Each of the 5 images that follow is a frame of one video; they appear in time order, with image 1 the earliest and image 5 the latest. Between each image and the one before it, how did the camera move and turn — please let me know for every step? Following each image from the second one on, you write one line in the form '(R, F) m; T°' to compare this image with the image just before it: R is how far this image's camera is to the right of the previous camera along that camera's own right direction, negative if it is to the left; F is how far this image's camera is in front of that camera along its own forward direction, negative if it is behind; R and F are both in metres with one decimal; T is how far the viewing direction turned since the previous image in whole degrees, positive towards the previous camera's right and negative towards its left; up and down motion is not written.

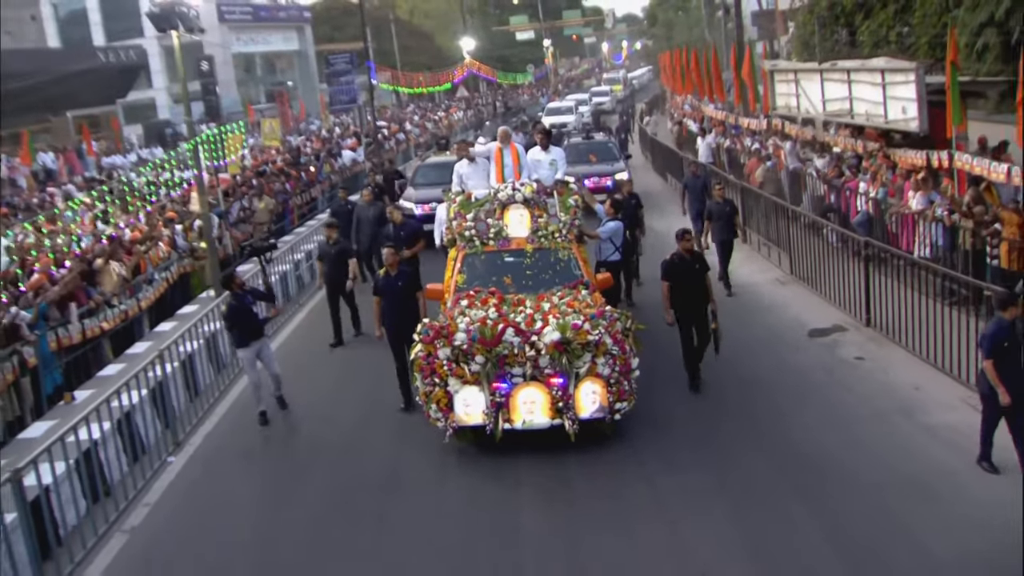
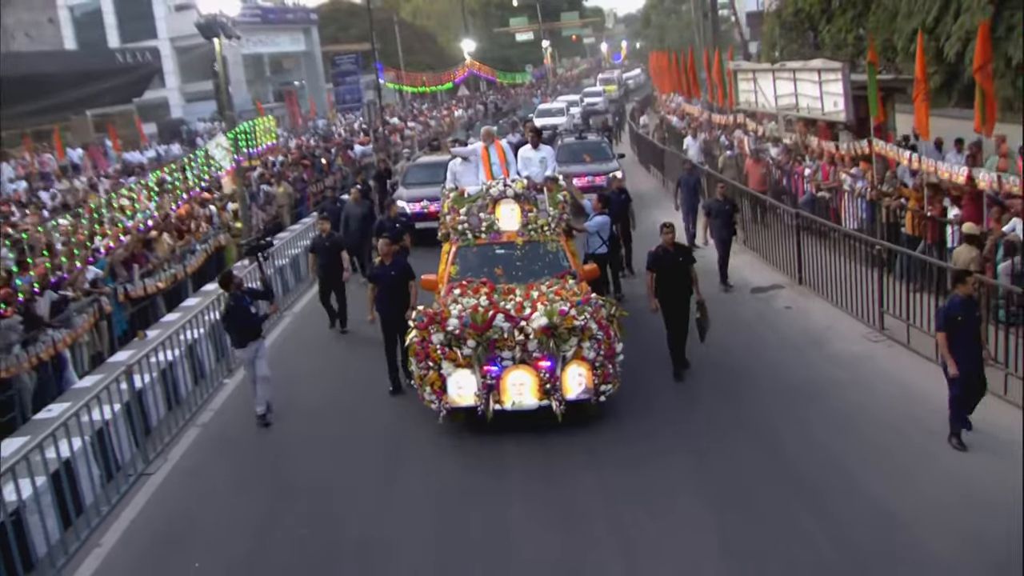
(+0.1, -1.4) m; 0°
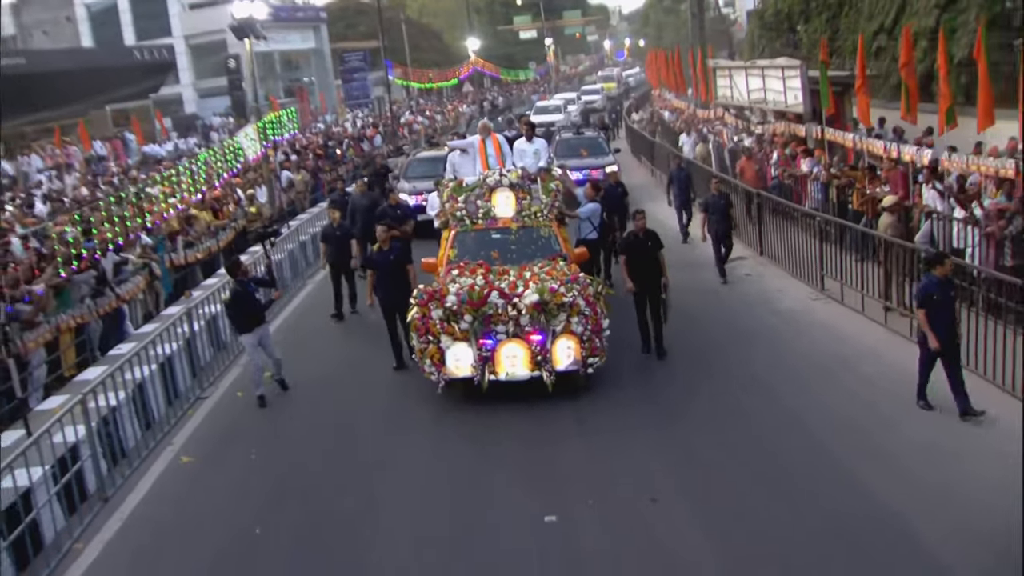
(+0.1, -1.2) m; 0°
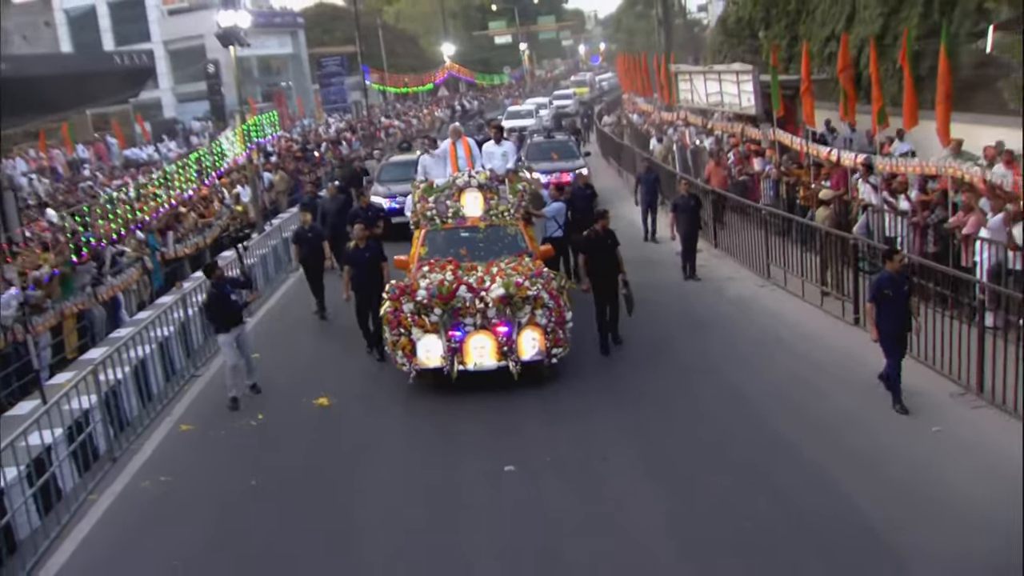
(+0.1, -0.6) m; +1°
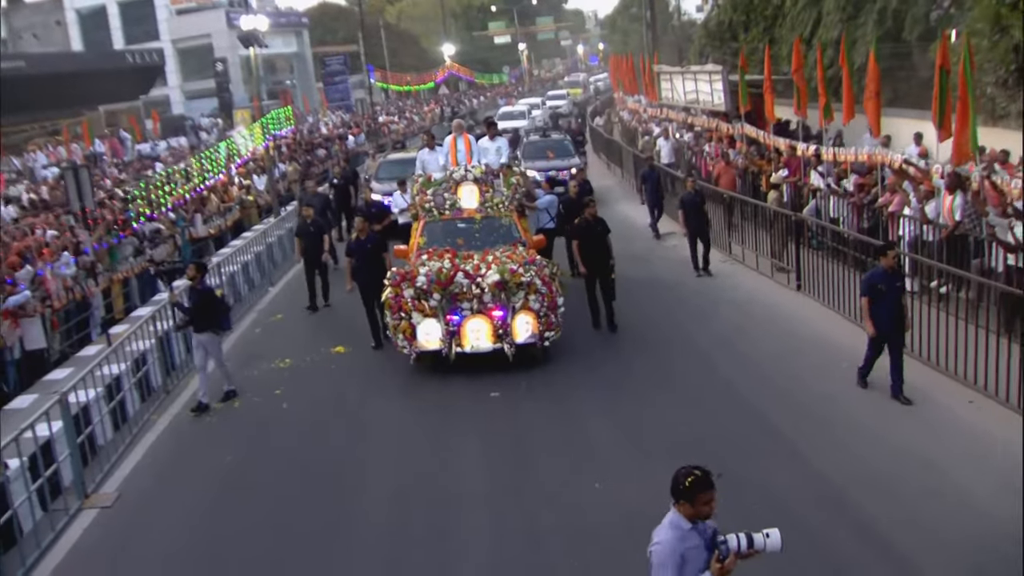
(+0.1, -1.1) m; 0°
